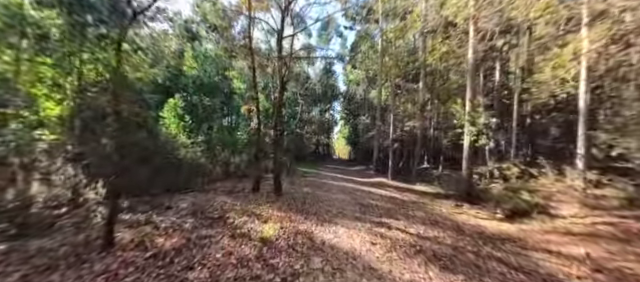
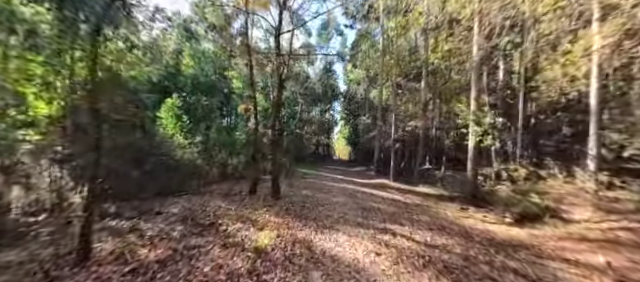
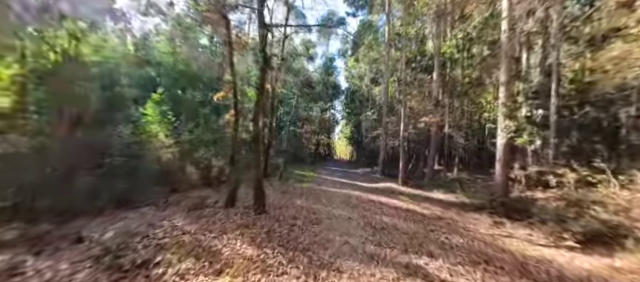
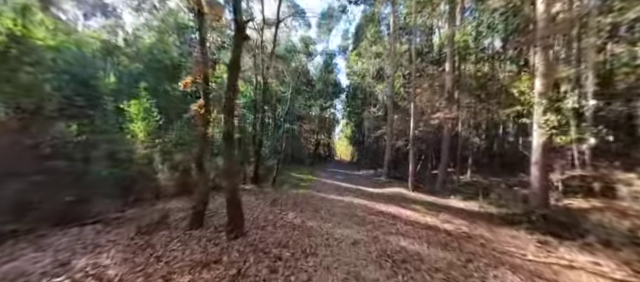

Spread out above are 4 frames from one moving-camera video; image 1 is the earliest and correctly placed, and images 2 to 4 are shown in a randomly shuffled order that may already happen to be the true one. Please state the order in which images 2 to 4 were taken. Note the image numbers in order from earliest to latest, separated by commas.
2, 3, 4
